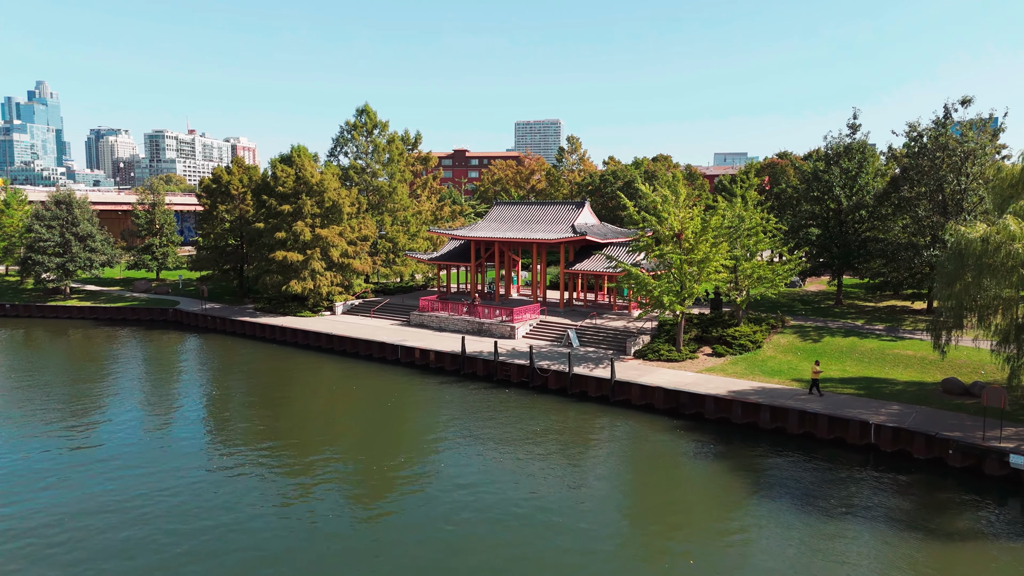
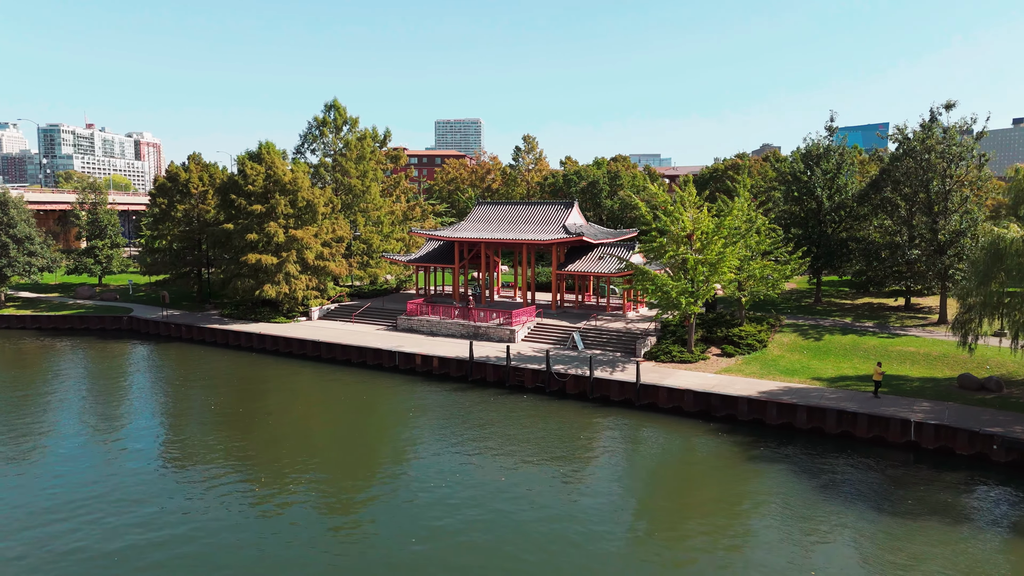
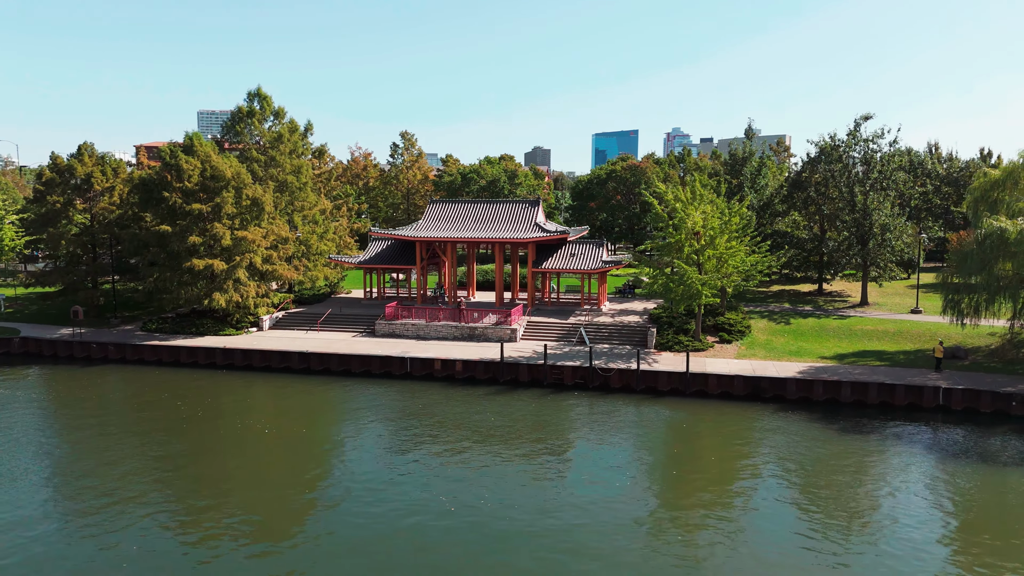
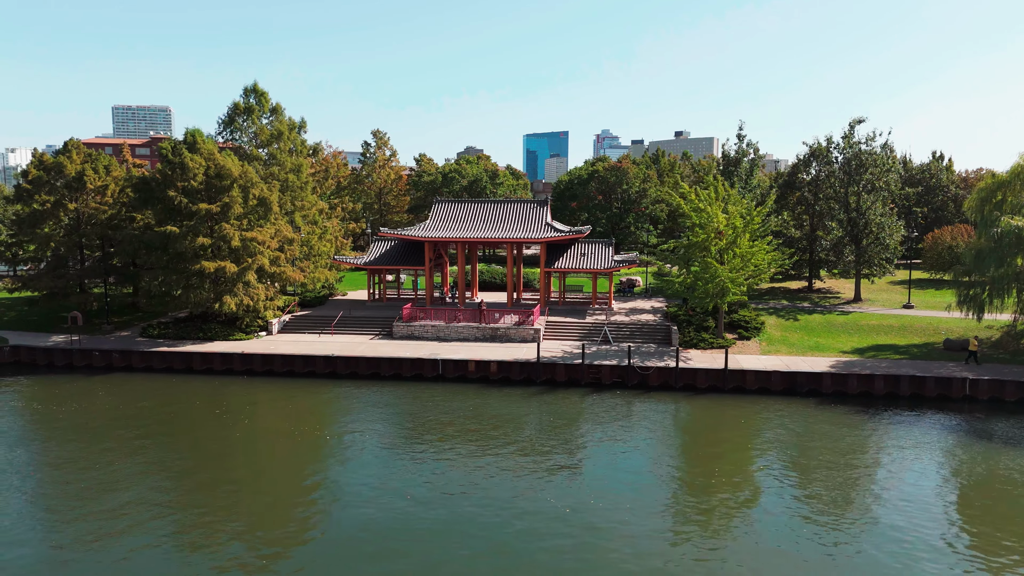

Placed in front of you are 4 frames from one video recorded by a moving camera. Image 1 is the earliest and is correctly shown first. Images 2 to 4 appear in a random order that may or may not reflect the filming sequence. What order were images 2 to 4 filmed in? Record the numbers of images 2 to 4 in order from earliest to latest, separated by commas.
2, 3, 4
